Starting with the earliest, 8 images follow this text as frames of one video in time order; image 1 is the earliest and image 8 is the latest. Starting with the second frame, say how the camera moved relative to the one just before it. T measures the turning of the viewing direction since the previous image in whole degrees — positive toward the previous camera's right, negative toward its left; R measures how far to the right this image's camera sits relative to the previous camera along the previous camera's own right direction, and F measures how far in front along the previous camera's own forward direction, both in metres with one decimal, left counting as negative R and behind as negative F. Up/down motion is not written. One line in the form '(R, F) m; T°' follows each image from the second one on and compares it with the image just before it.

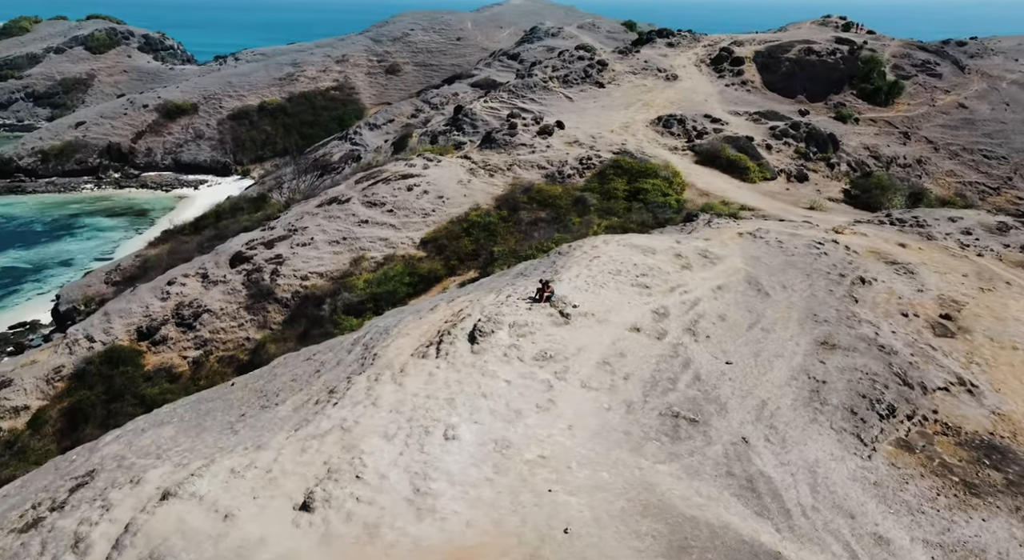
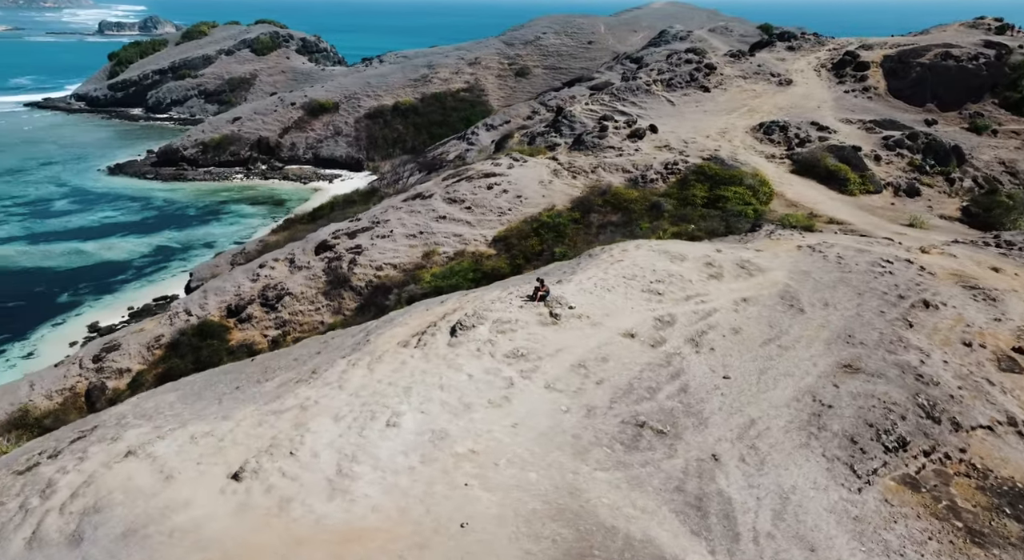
(+1.9, +0.2) m; -9°
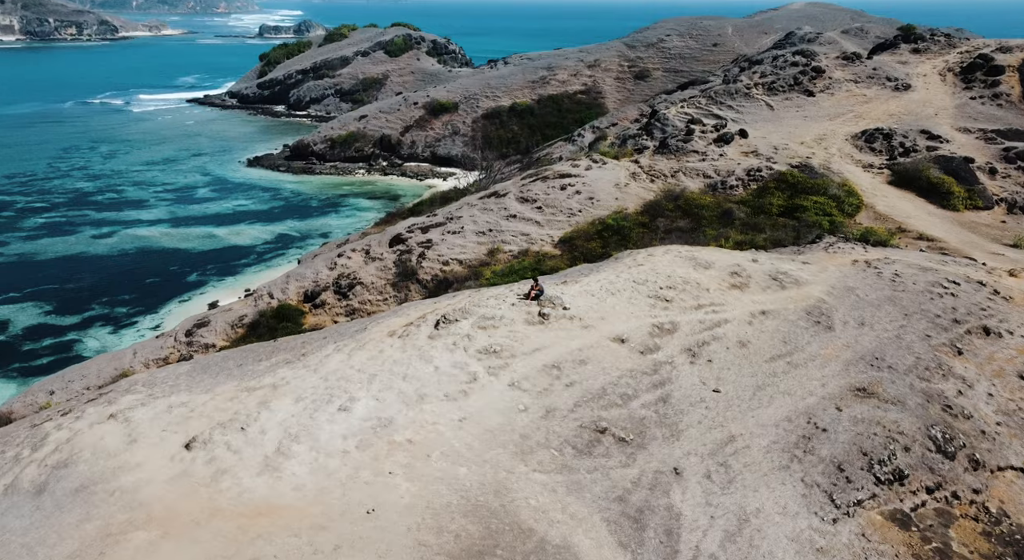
(+1.8, +0.1) m; -8°
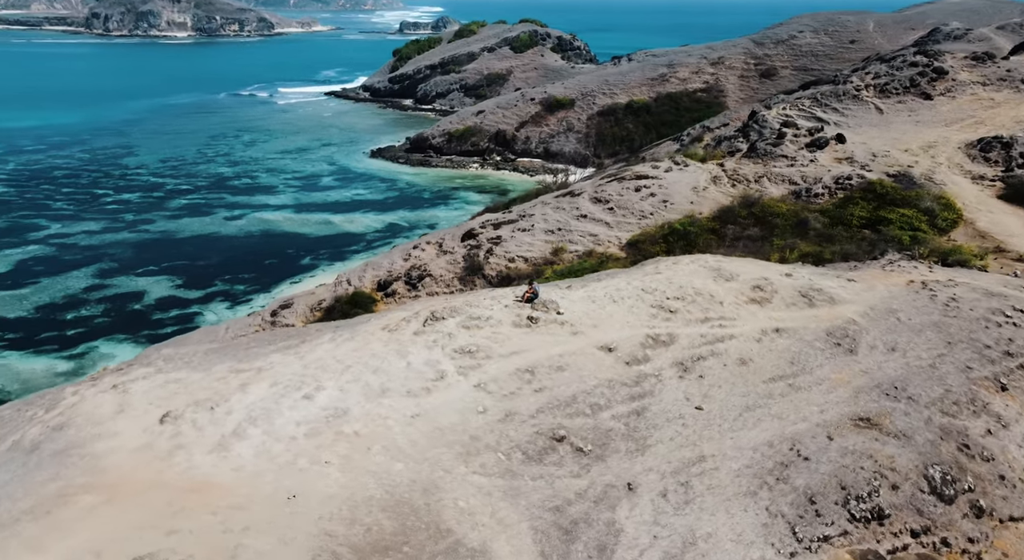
(+1.8, +0.1) m; -8°
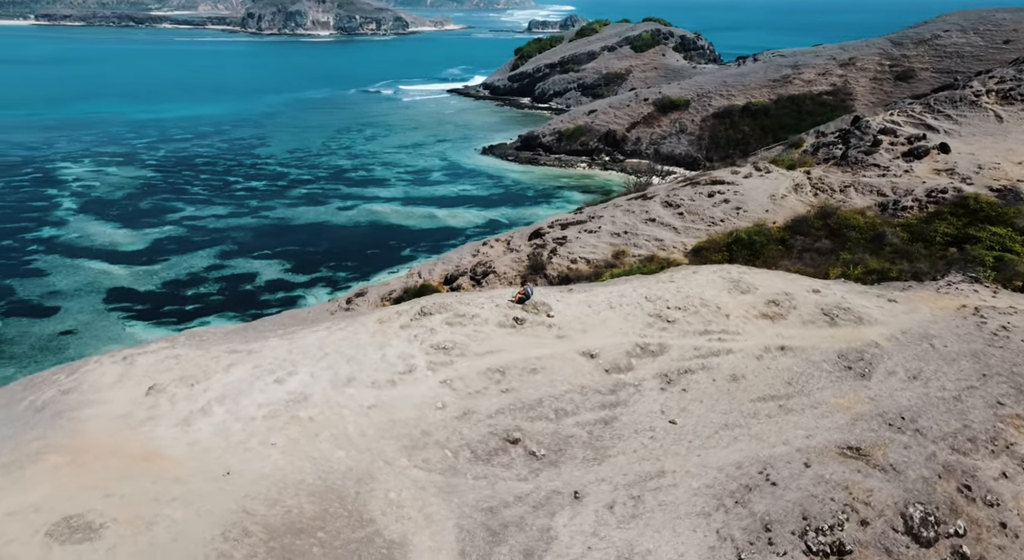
(+1.7, +0.1) m; -8°
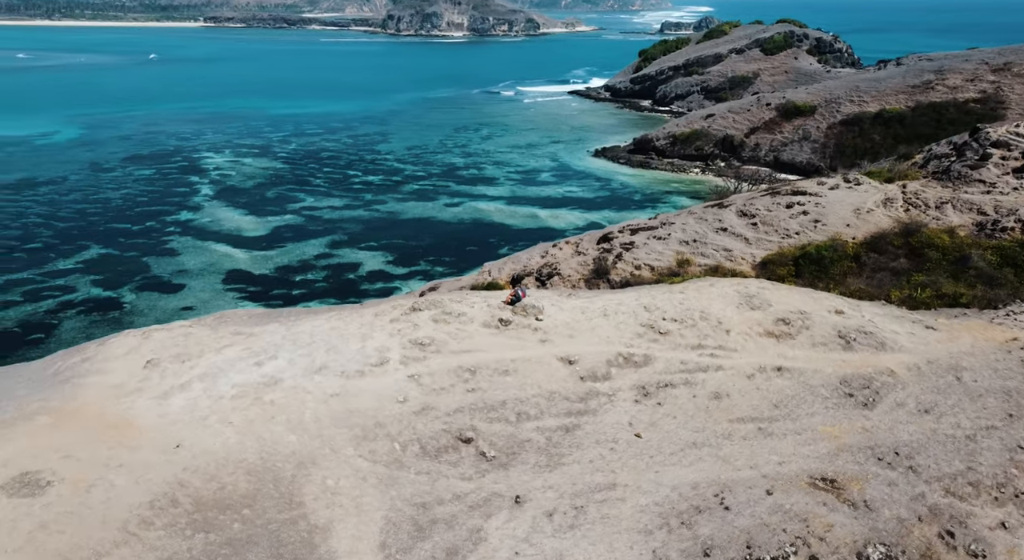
(+1.8, 0.0) m; -8°
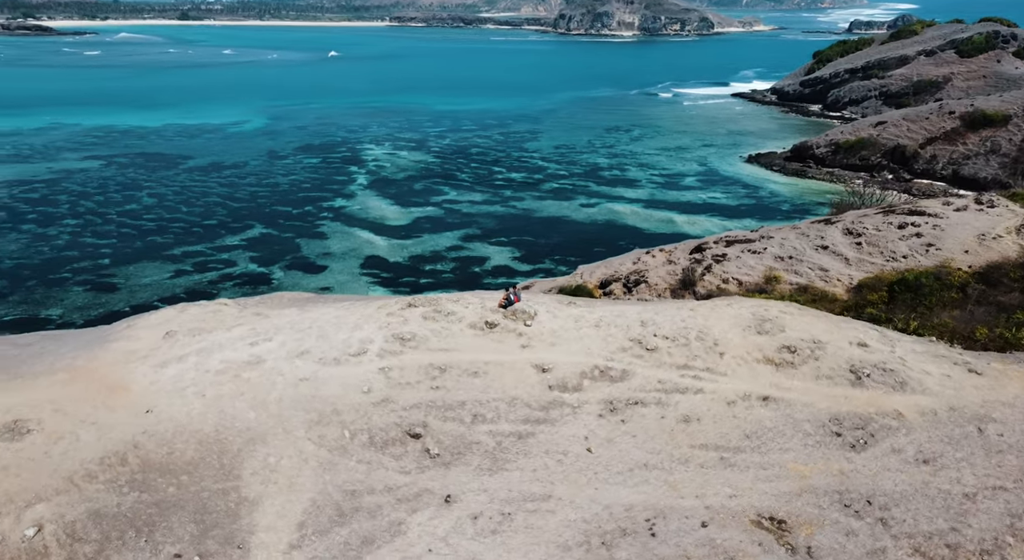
(+2.3, 0.0) m; -10°
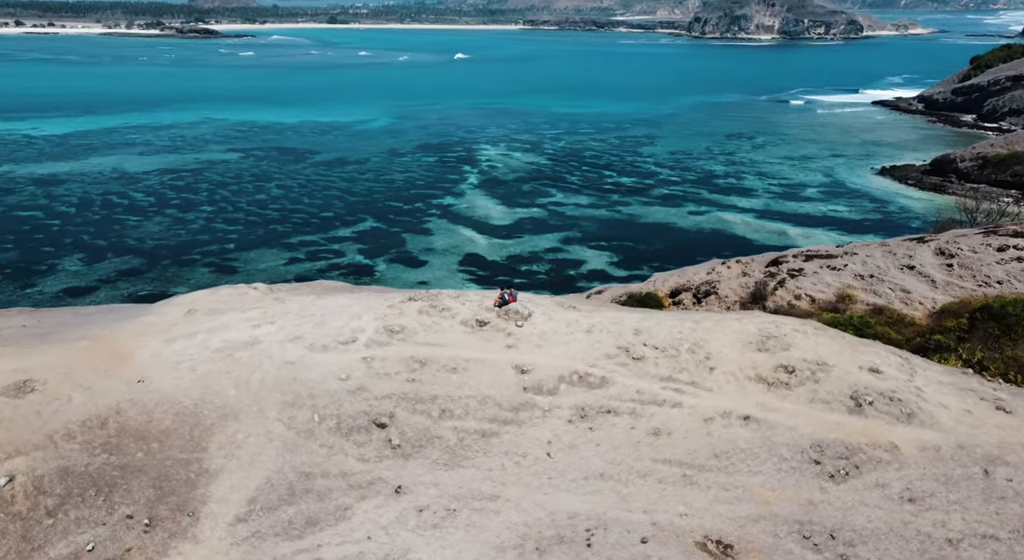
(+1.8, 0.0) m; -8°
